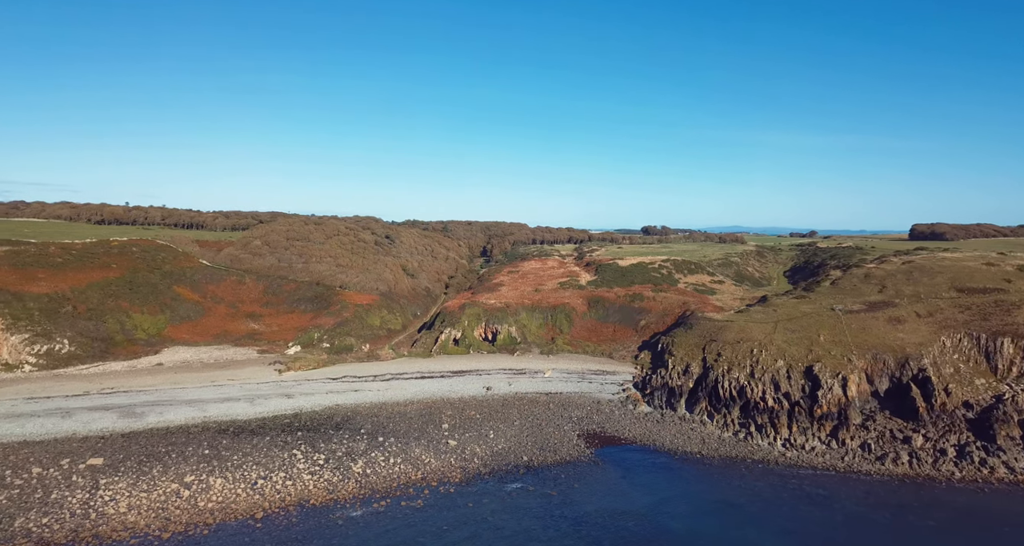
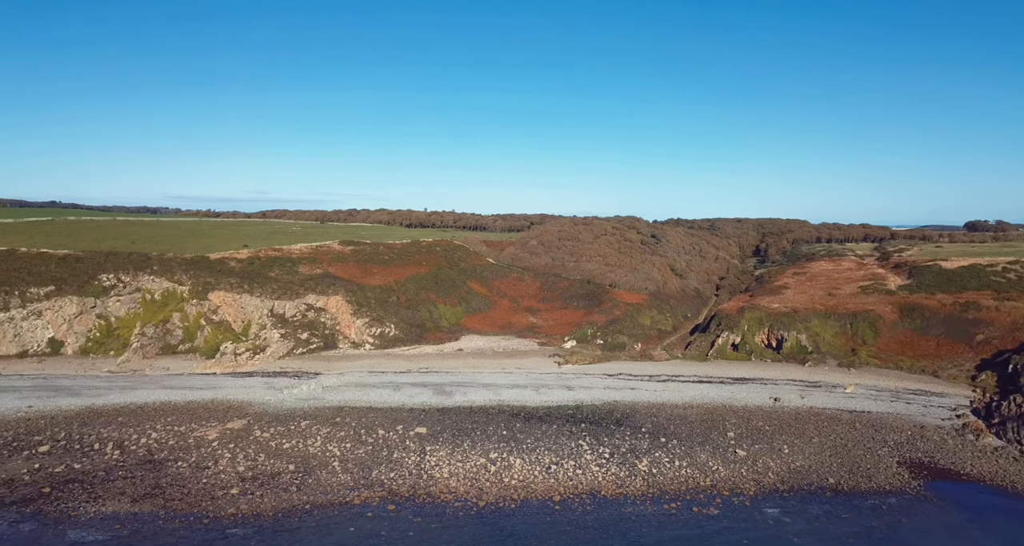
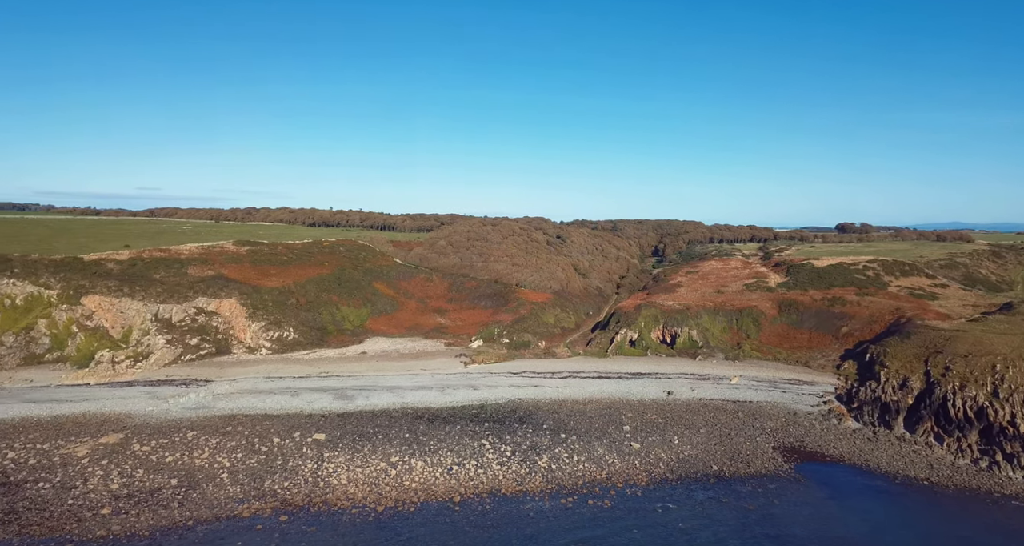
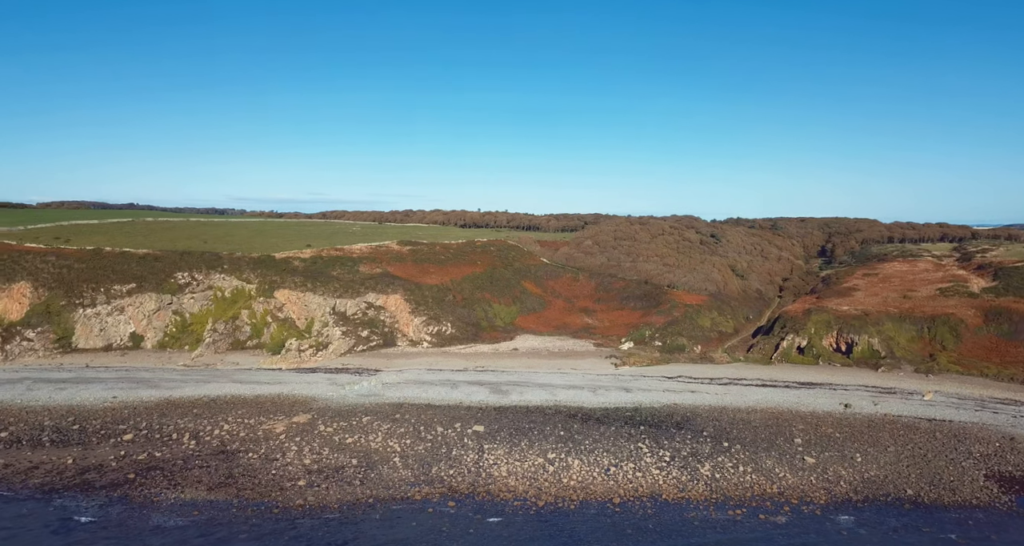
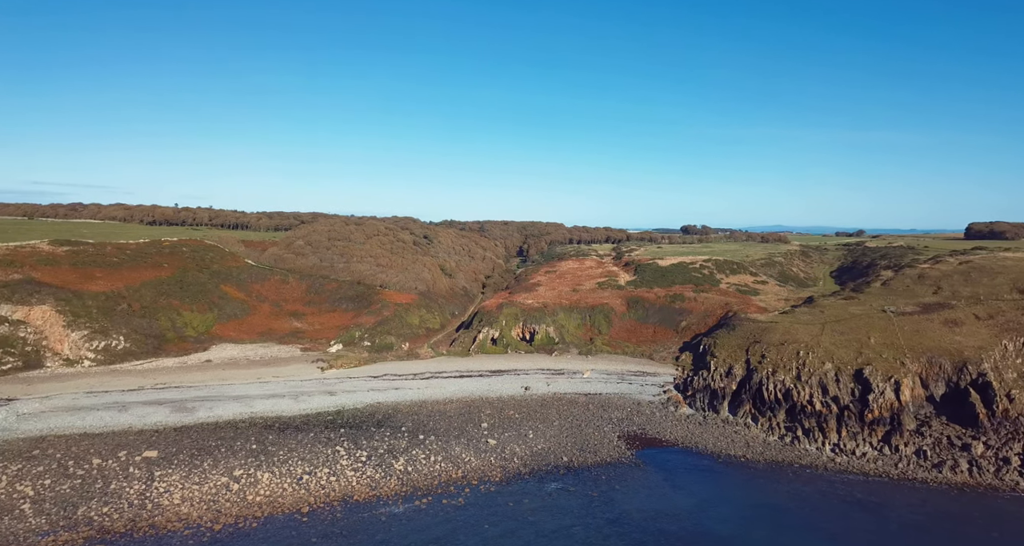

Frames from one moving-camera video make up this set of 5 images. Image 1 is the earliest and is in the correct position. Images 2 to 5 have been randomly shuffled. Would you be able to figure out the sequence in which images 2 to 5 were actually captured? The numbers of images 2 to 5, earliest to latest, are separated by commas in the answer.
5, 3, 2, 4
